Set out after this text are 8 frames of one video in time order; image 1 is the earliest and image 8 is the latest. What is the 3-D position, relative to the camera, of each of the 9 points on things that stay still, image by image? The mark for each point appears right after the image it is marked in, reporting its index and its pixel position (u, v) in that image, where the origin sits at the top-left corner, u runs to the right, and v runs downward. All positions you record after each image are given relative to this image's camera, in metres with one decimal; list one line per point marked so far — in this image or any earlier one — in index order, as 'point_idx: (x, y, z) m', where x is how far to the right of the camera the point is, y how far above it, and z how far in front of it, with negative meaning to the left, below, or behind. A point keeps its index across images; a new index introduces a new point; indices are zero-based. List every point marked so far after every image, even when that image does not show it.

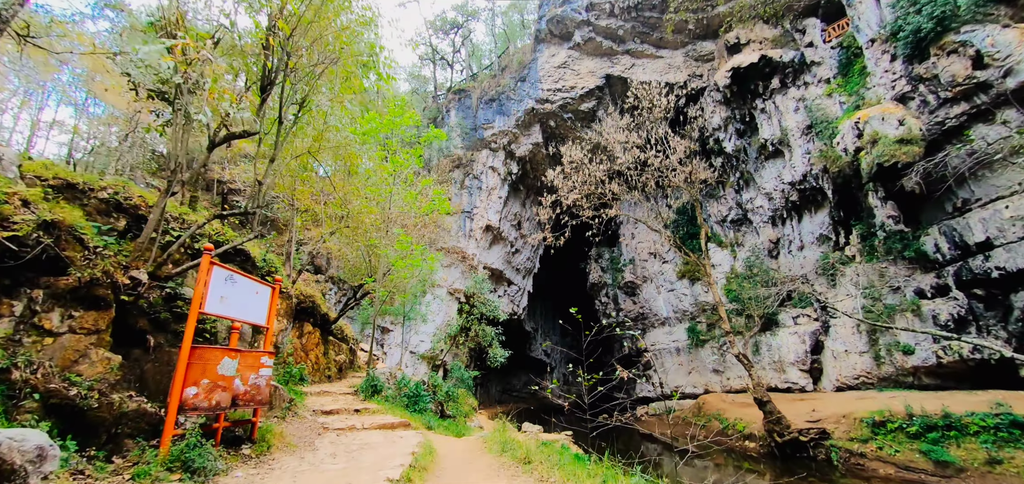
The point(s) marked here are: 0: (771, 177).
0: (+10.9, +2.7, +17.0) m
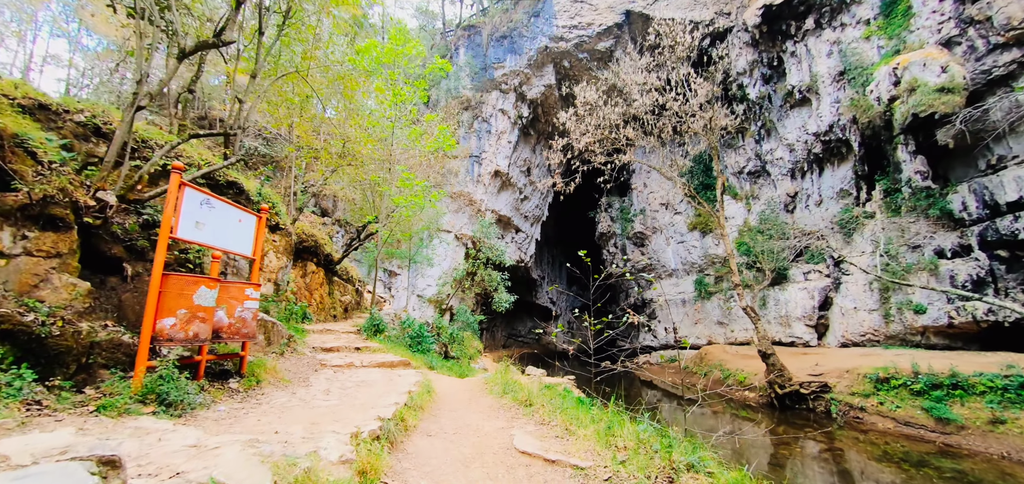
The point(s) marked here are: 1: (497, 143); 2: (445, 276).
0: (+11.3, +4.6, +16.0) m
1: (-0.7, +5.0, +20.0) m
2: (-2.7, -1.3, +16.0) m
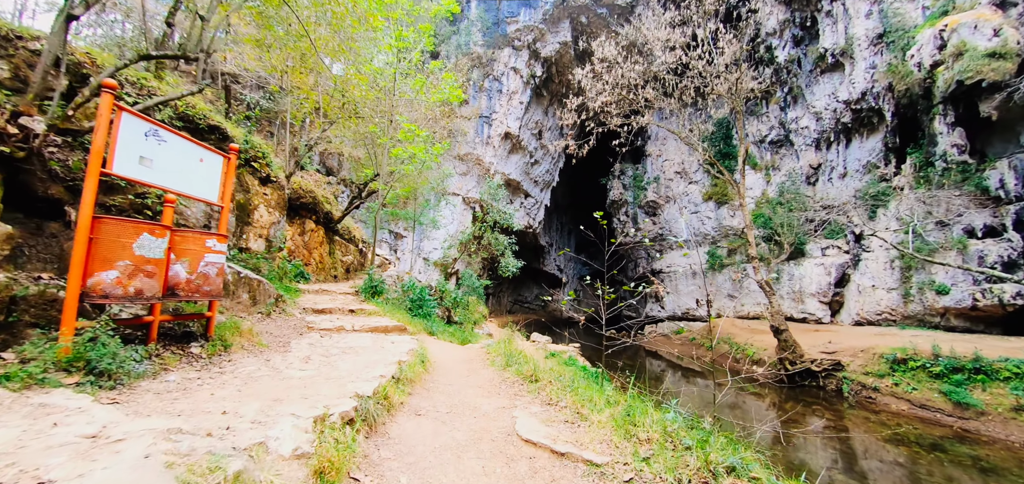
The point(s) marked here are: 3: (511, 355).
0: (+11.7, +5.6, +15.0) m
1: (-0.2, +6.7, +19.1) m
2: (-2.5, +0.1, +15.7) m
3: (0.0, -1.6, +5.5) m
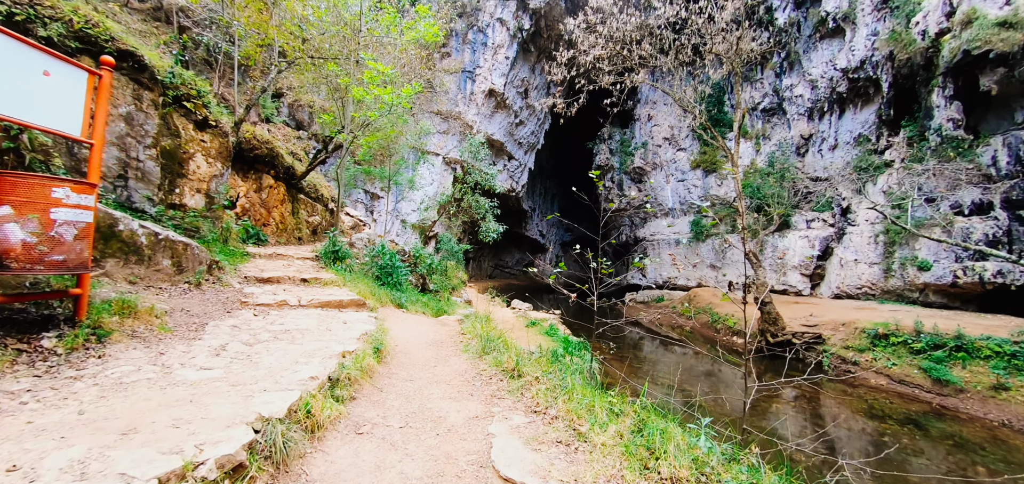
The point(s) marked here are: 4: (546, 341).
0: (+11.2, +6.6, +14.4) m
1: (-0.9, +8.3, +17.9) m
2: (-3.1, +1.5, +14.9) m
3: (-0.3, -1.1, +5.1) m
4: (+0.6, -1.9, +7.7) m
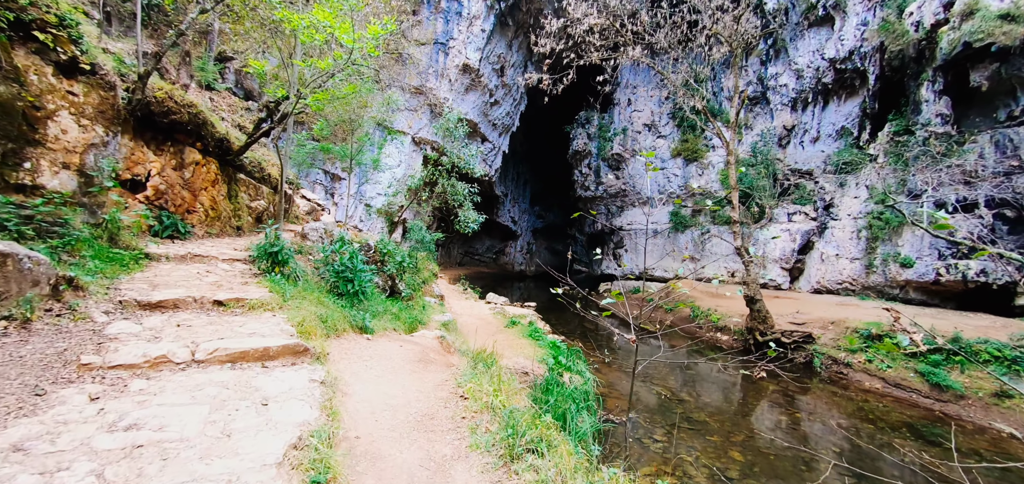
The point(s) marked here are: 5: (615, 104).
0: (+10.4, +6.8, +14.1) m
1: (-1.8, +8.8, +16.4) m
2: (-3.9, +2.0, +13.6) m
3: (-0.3, -1.1, +4.1) m
4: (+0.3, -1.8, +6.8) m
5: (+5.1, +6.7, +19.6) m
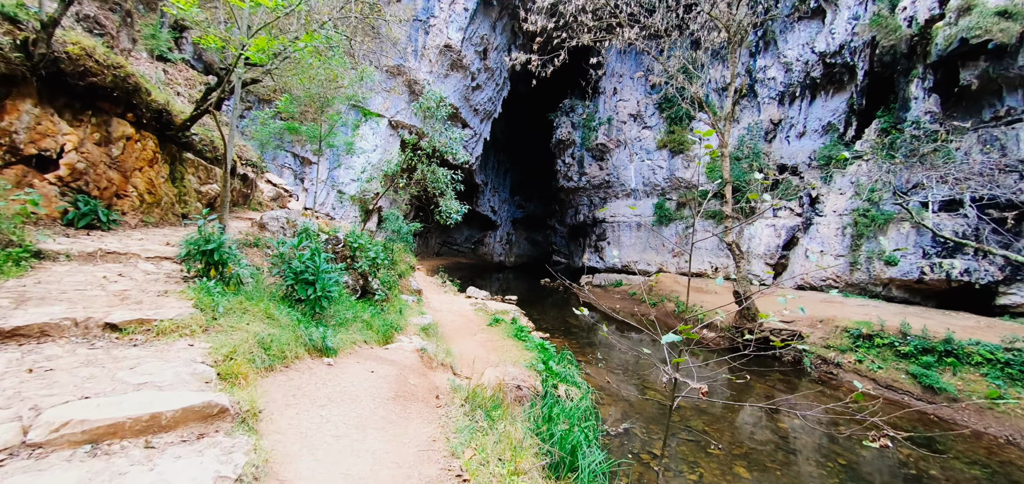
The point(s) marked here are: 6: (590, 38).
0: (+9.9, +7.0, +13.8) m
1: (-2.4, +9.2, +15.5) m
2: (-4.5, +2.3, +12.7) m
3: (-0.4, -1.1, +3.5) m
4: (+0.1, -1.7, +6.3) m
5: (+4.3, +7.1, +19.0) m
6: (+1.8, +4.7, +9.2) m
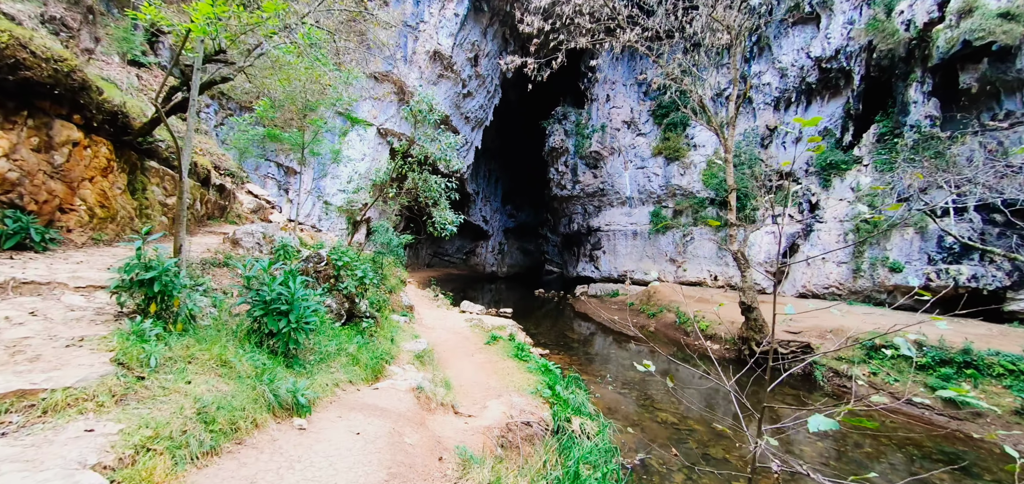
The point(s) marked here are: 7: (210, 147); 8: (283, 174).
0: (+9.7, +6.7, +13.7) m
1: (-2.7, +8.8, +15.1) m
2: (-4.6, +1.9, +12.1) m
3: (-0.3, -1.2, +3.0) m
4: (+0.1, -1.9, +5.8) m
5: (+3.9, +6.7, +18.8) m
6: (+1.7, +4.5, +8.8) m
7: (-7.0, +2.2, +9.2) m
8: (-7.4, +2.2, +12.8) m
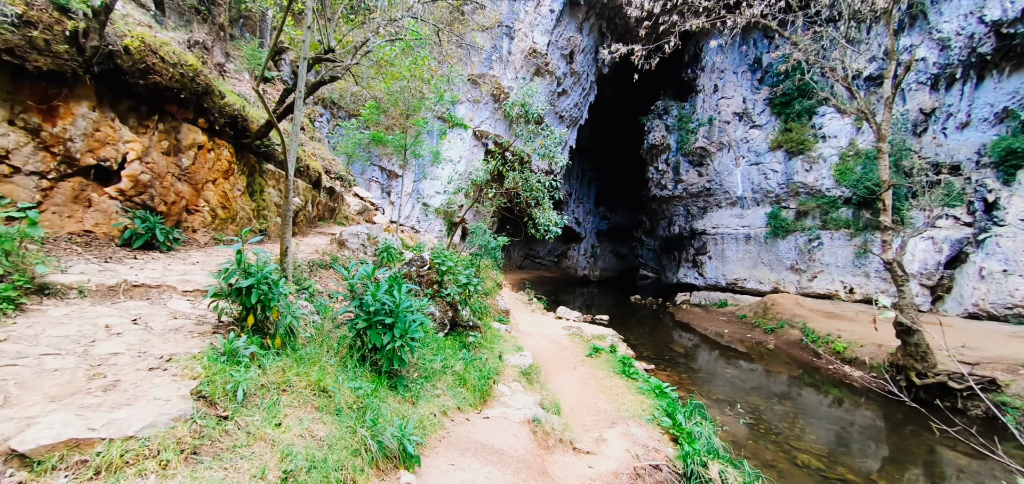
0: (+12.6, +6.5, +10.9) m
1: (+0.7, +8.6, +14.9) m
2: (-1.8, +1.8, +12.3) m
3: (+0.5, -1.2, +2.4) m
4: (+1.5, -2.0, +5.0) m
5: (+8.0, +6.5, +17.1) m
6: (+3.8, +4.4, +7.7) m
7: (-4.7, +2.2, +9.9) m
8: (-4.4, +2.2, +13.5) m
